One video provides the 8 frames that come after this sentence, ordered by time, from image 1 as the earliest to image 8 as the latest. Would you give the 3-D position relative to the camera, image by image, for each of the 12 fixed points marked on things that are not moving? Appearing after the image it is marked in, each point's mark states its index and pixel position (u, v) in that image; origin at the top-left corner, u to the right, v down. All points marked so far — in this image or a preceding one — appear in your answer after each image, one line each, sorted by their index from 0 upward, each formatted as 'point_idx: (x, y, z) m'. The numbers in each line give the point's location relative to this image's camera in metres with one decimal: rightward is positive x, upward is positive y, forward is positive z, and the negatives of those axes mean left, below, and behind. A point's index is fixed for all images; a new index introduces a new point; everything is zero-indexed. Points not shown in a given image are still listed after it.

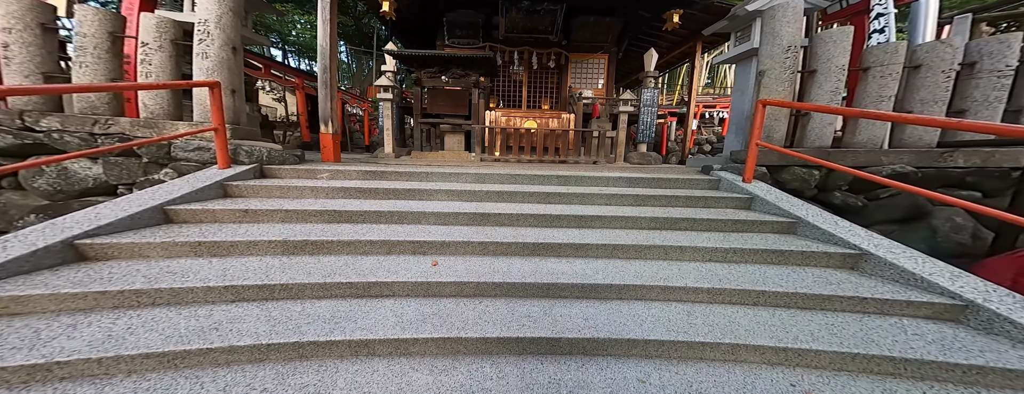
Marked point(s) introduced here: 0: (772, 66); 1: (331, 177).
0: (+3.2, +1.6, +3.3) m
1: (-2.3, +0.2, +3.5) m
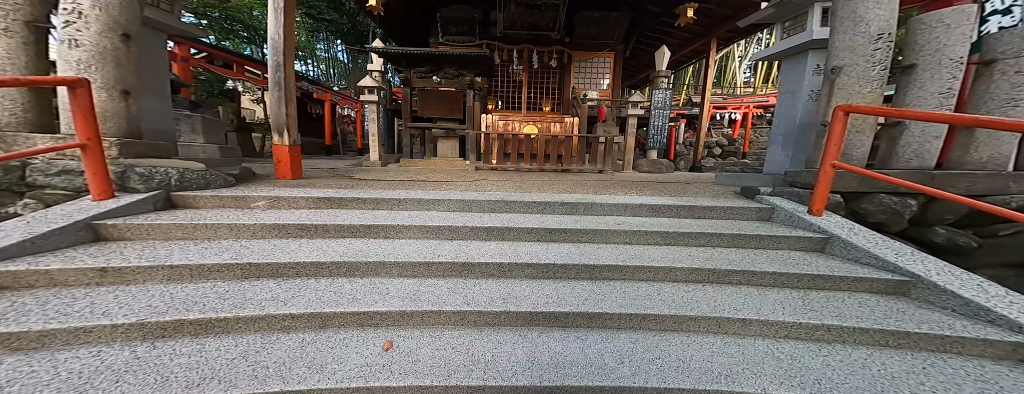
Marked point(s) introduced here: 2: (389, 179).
0: (+3.1, +1.2, +2.5) m
1: (-2.4, -0.1, +2.7) m
2: (-2.0, +0.3, +4.4) m
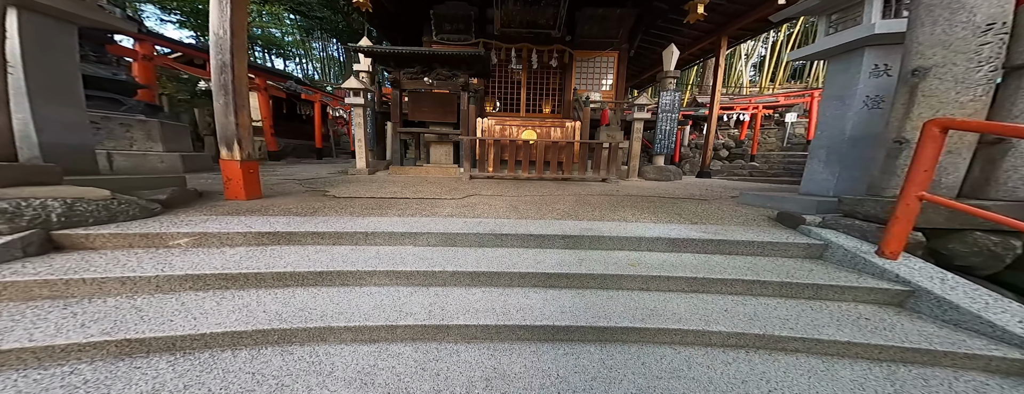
0: (+3.0, +1.0, +1.9) m
1: (-2.5, -0.4, +2.1) m
2: (-2.1, 0.0, +3.9) m
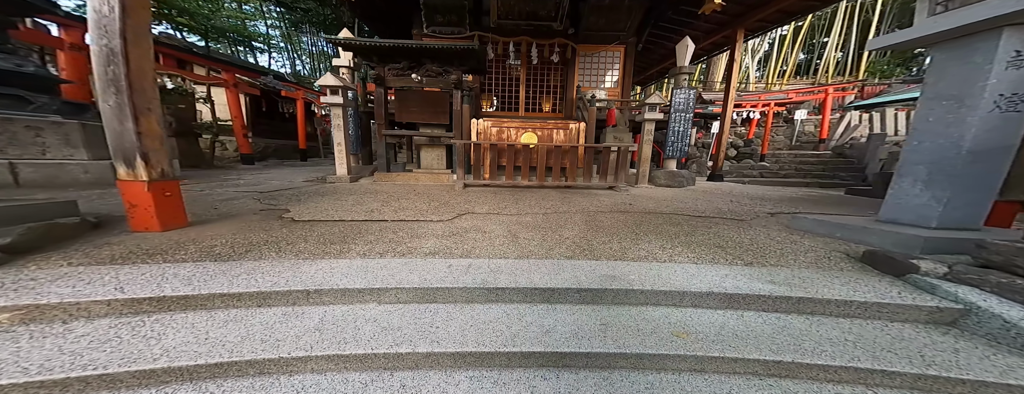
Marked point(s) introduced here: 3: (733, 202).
0: (+3.0, +0.7, +1.2) m
1: (-2.5, -0.6, +1.4) m
2: (-2.1, -0.2, +3.2) m
3: (+3.5, 0.0, +4.2) m
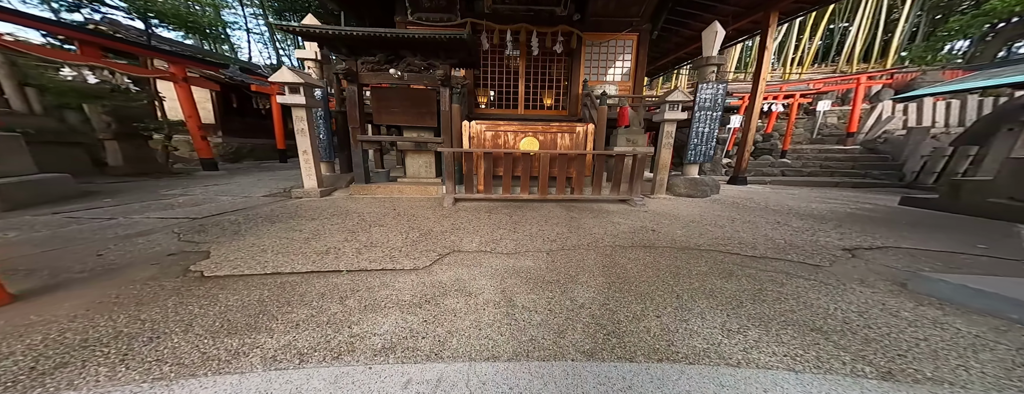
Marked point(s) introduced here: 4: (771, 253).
0: (+2.9, +0.4, +0.3) m
1: (-2.5, -1.1, +0.6) m
2: (-2.2, -0.6, +2.3) m
3: (+3.5, -0.3, +3.4) m
4: (+2.4, -0.6, +2.6) m
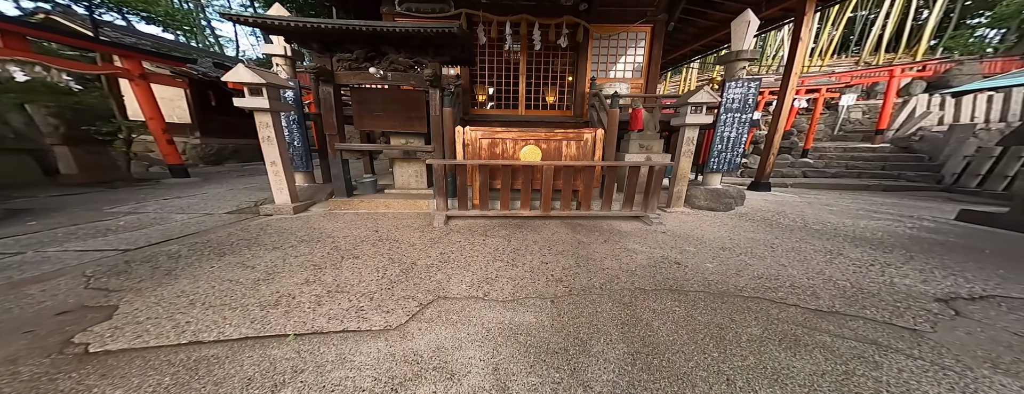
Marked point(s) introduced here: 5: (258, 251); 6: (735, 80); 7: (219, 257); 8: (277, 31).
0: (+2.9, 0.0, -0.2) m
1: (-2.6, -1.4, +0.1) m
2: (-2.2, -0.9, +1.9) m
3: (+3.5, -0.5, +2.8) m
4: (+2.4, -0.8, +2.0) m
5: (-2.5, -0.6, +2.7) m
6: (+3.2, +1.6, +3.9) m
7: (-2.7, -0.7, +2.5) m
8: (-3.1, +2.2, +3.6) m
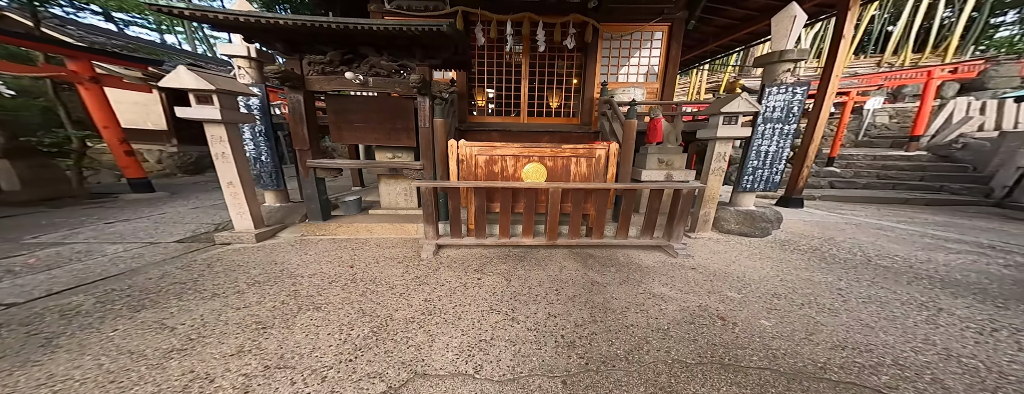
0: (+2.8, -0.2, -0.8) m
1: (-2.6, -1.7, -0.4) m
2: (-2.2, -1.2, +1.3) m
3: (+3.5, -0.8, +2.2) m
4: (+2.3, -1.1, +1.4) m
5: (-2.5, -0.9, +2.2) m
6: (+3.2, +1.3, +3.3) m
7: (-2.7, -0.9, +2.0) m
8: (-3.1, +1.9, +3.1) m
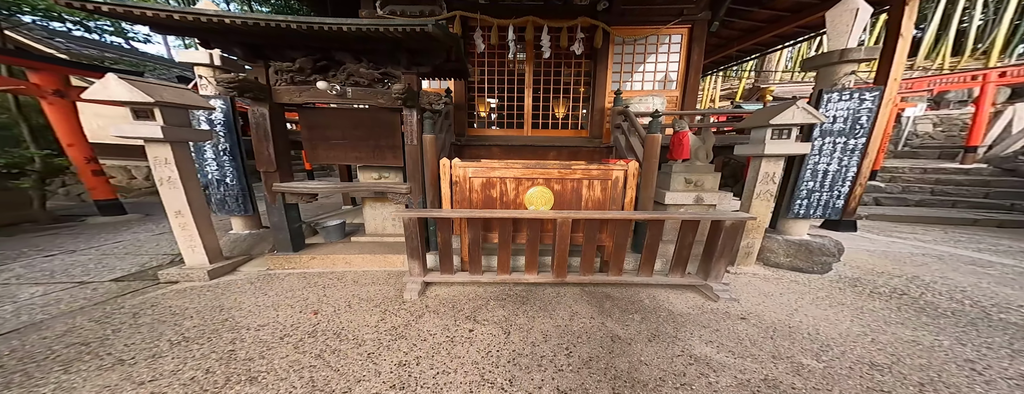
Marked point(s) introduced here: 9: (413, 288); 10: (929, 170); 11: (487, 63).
0: (+2.7, -0.3, -1.5) m
1: (-2.7, -1.8, -1.0) m
2: (-2.3, -1.4, +0.8) m
3: (+3.4, -1.0, +1.5) m
4: (+2.3, -1.3, +0.7) m
5: (-2.6, -1.1, +1.7) m
6: (+3.2, +1.1, +2.7) m
7: (-2.8, -1.2, +1.5) m
8: (-3.1, +1.6, +2.7) m
9: (-1.0, -0.9, +2.8) m
10: (+10.3, +0.7, +6.7) m
11: (-0.5, +2.5, +5.1) m
